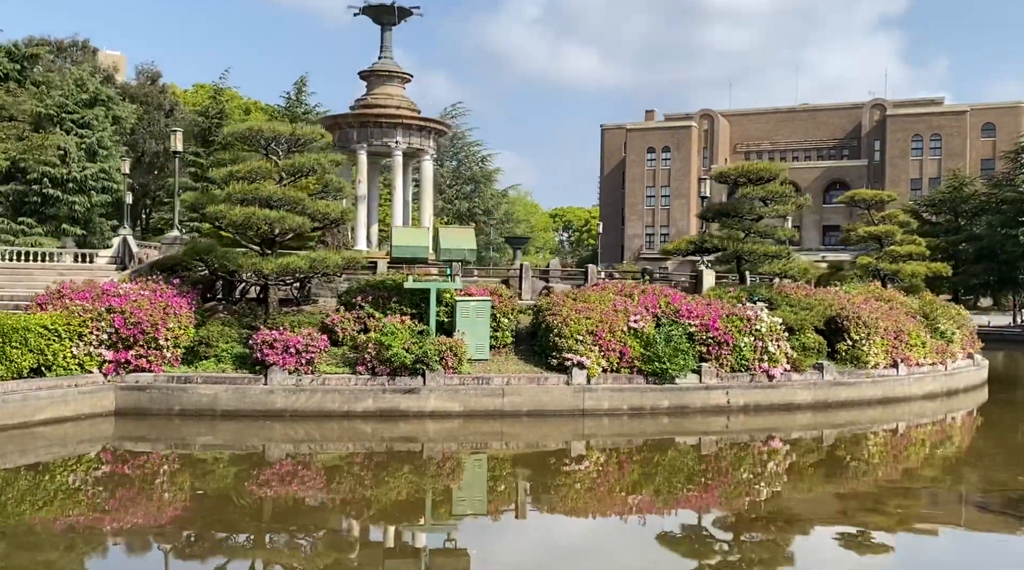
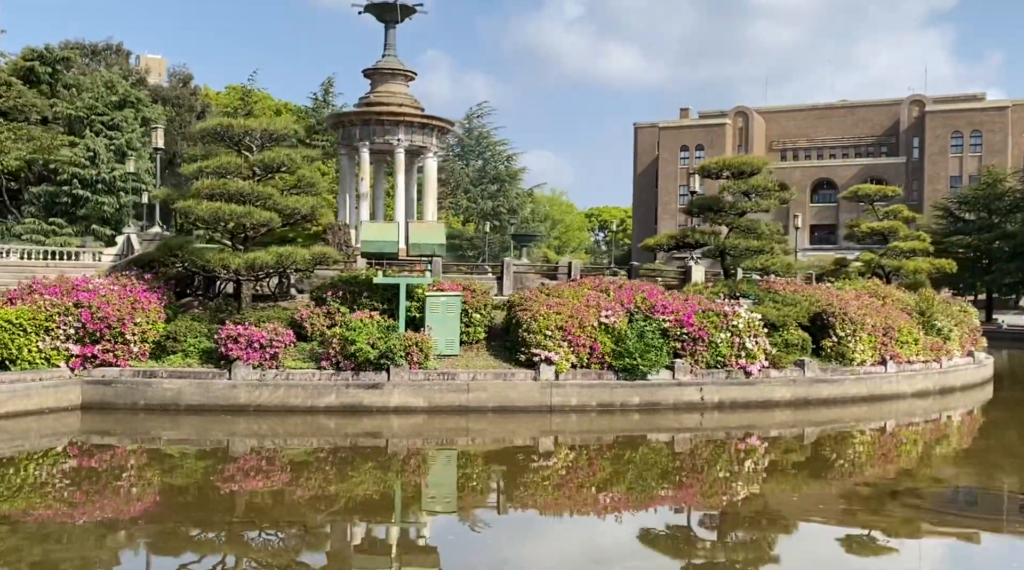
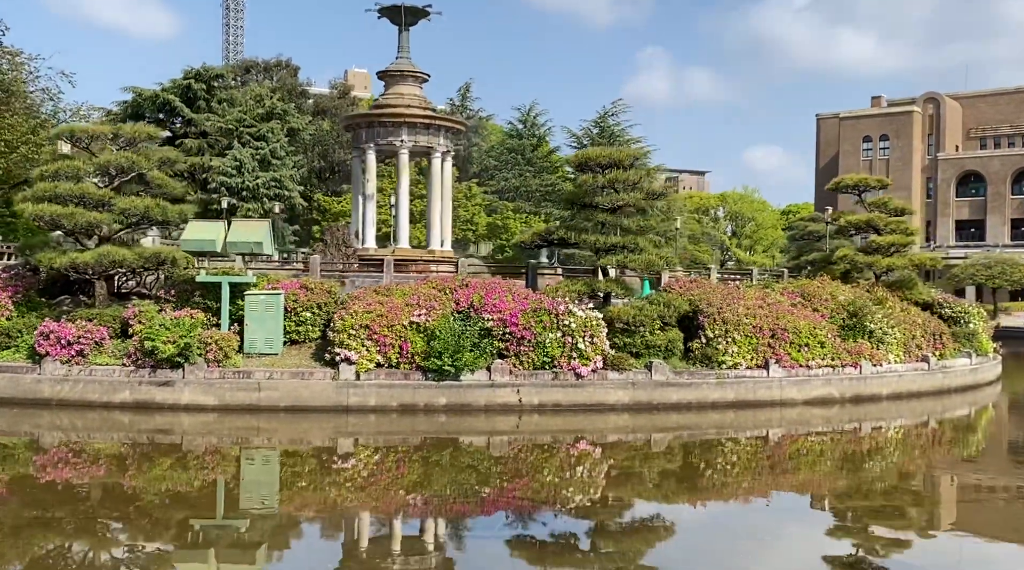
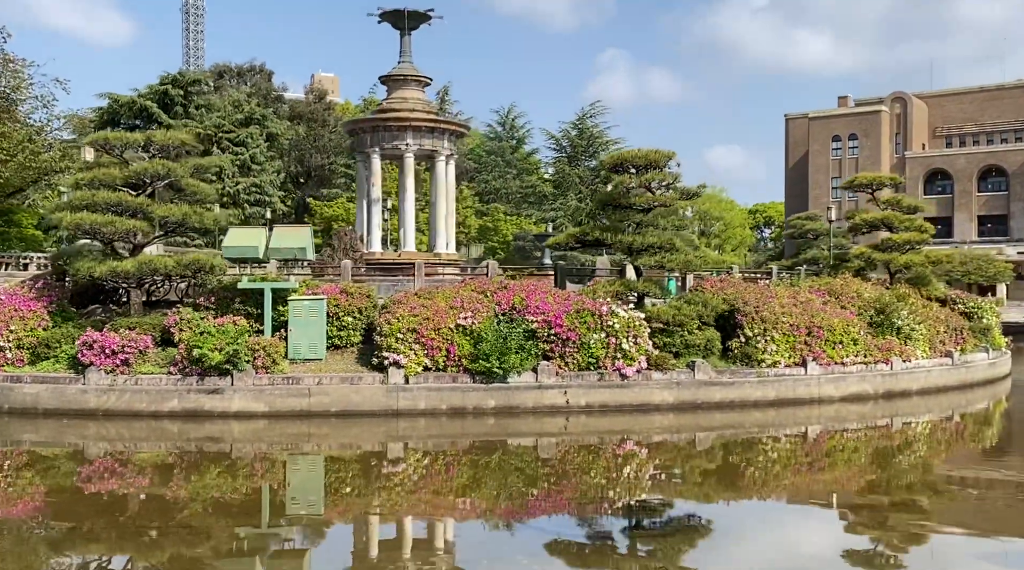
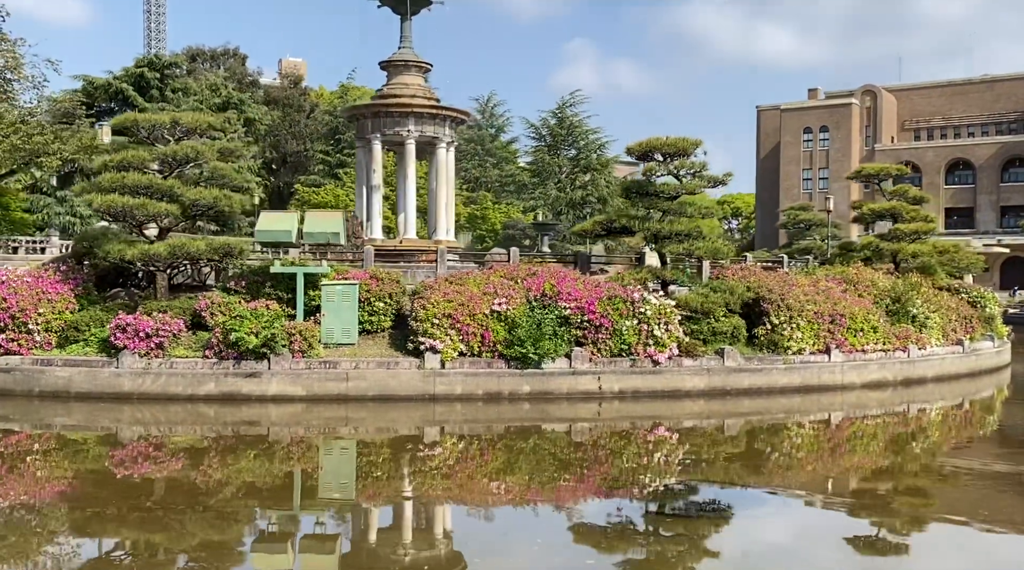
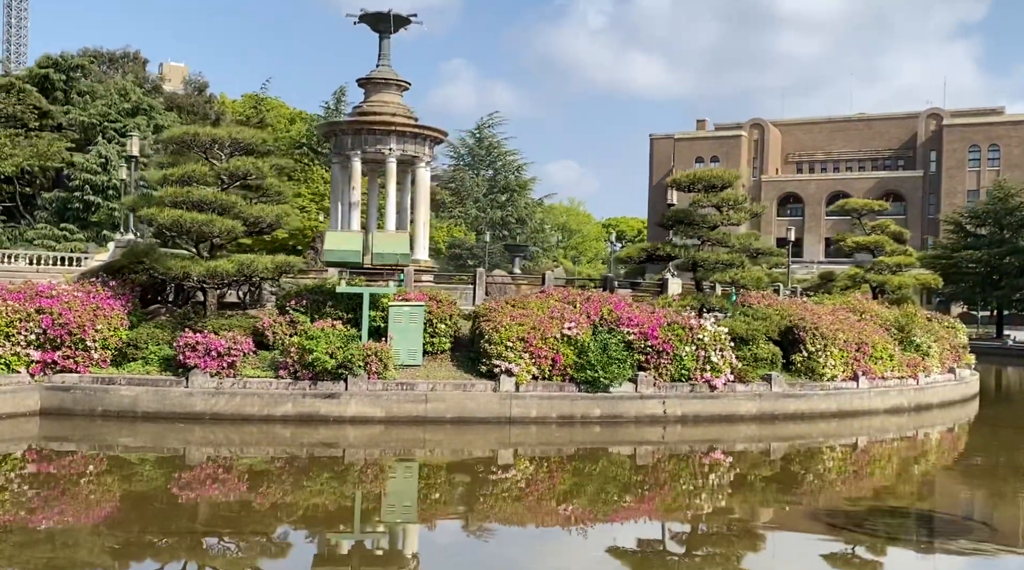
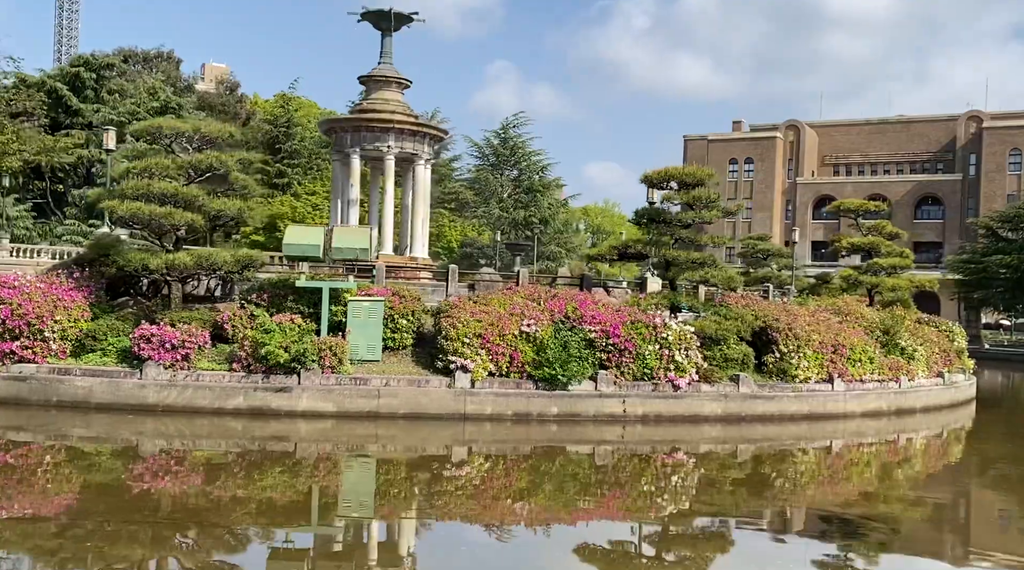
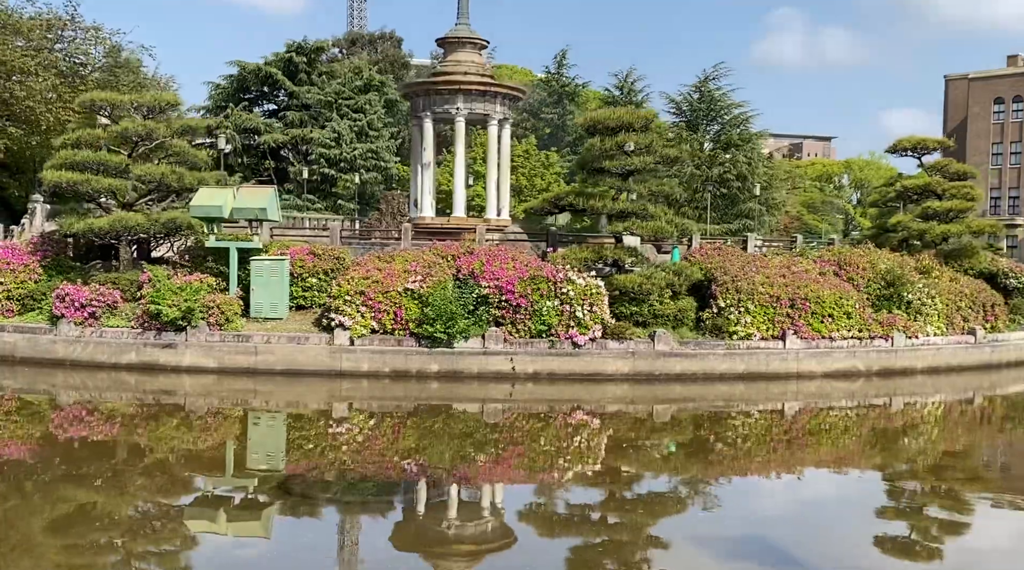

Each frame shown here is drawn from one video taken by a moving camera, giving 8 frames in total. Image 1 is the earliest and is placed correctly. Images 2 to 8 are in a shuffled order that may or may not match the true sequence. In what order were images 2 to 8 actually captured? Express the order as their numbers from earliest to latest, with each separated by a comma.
2, 6, 7, 5, 4, 3, 8
